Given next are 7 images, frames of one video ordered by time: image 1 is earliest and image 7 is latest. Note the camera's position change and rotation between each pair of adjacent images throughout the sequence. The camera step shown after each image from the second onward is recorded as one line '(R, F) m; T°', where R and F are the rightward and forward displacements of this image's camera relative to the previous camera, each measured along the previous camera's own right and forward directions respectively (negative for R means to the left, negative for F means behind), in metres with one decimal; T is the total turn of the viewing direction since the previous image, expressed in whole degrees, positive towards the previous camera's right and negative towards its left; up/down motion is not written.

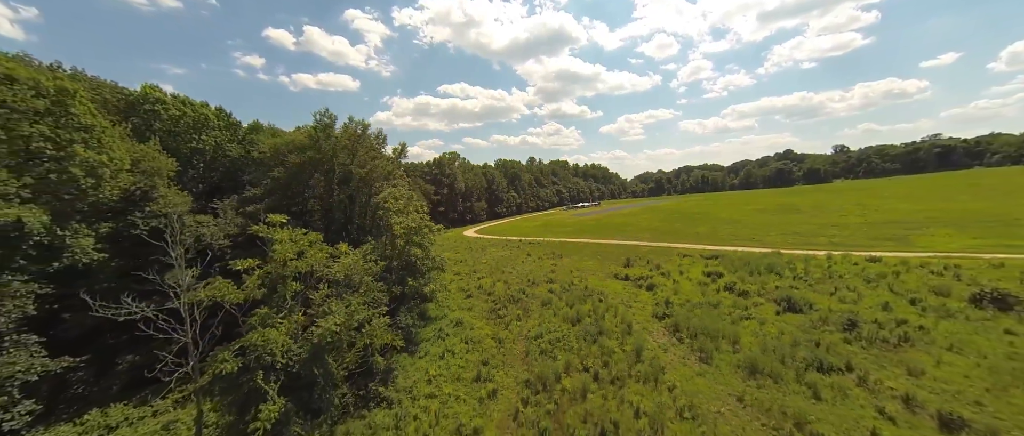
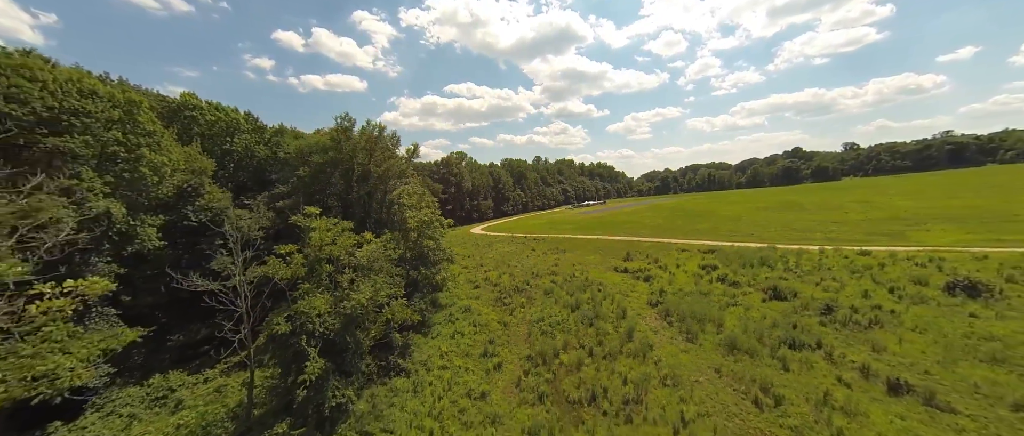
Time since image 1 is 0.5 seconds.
(+0.2, -2.3) m; -1°
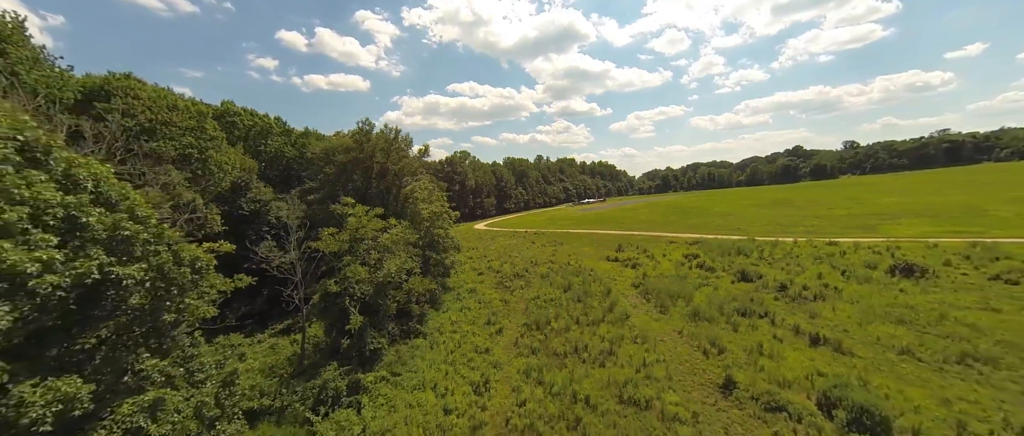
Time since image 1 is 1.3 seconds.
(+0.3, -4.1) m; 0°
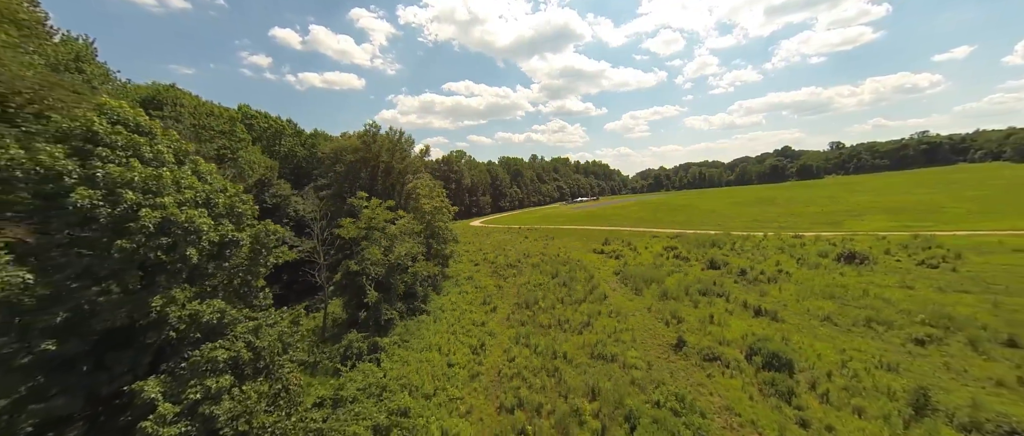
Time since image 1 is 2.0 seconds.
(+0.2, -3.6) m; +1°
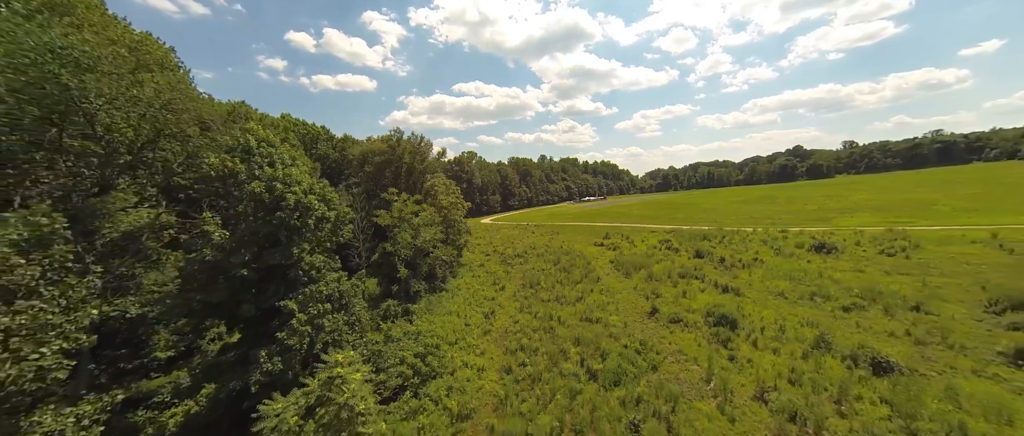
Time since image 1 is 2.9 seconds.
(+0.4, -4.8) m; -2°
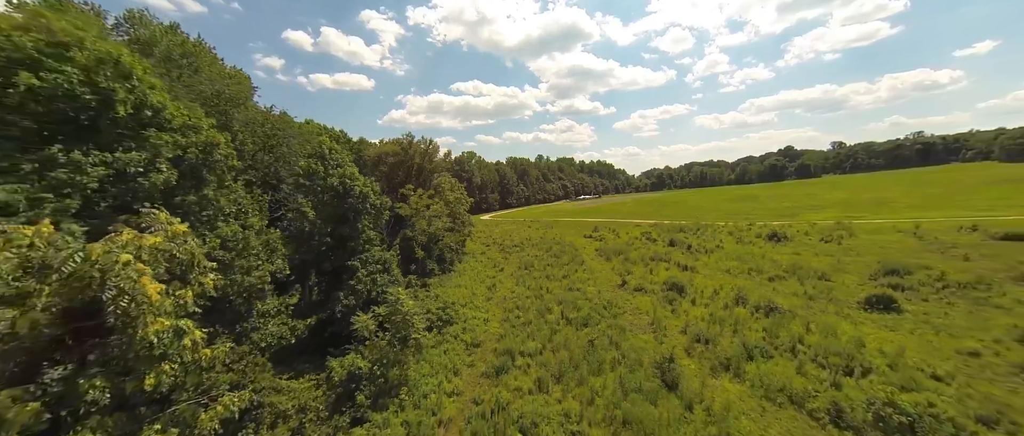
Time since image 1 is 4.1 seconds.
(0.0, -5.9) m; 0°
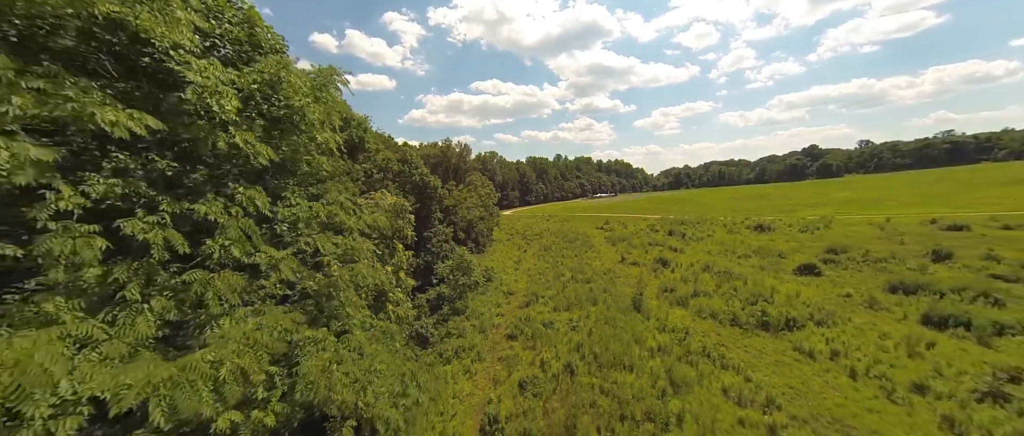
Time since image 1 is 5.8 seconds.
(-0.5, -8.4) m; -3°
